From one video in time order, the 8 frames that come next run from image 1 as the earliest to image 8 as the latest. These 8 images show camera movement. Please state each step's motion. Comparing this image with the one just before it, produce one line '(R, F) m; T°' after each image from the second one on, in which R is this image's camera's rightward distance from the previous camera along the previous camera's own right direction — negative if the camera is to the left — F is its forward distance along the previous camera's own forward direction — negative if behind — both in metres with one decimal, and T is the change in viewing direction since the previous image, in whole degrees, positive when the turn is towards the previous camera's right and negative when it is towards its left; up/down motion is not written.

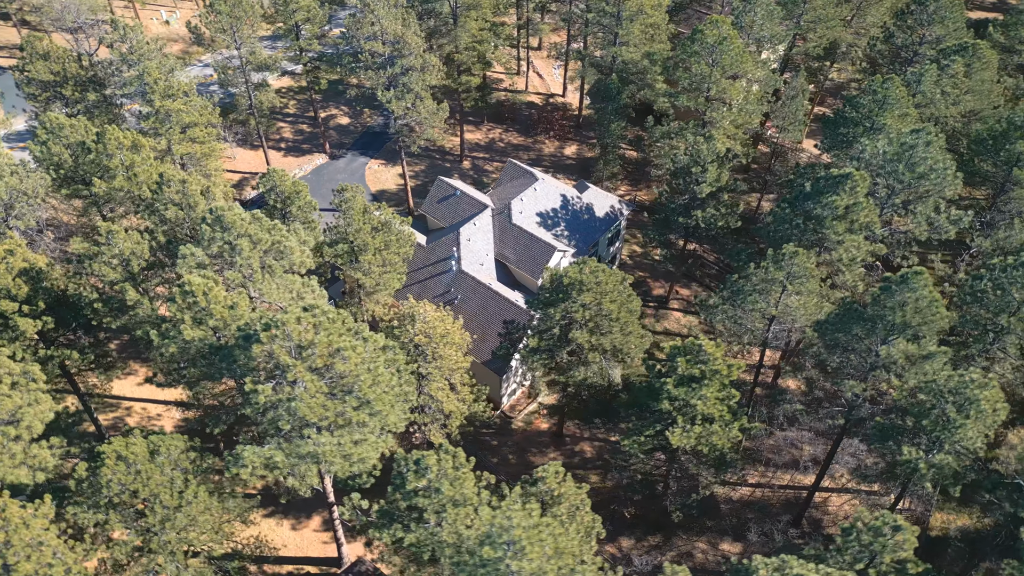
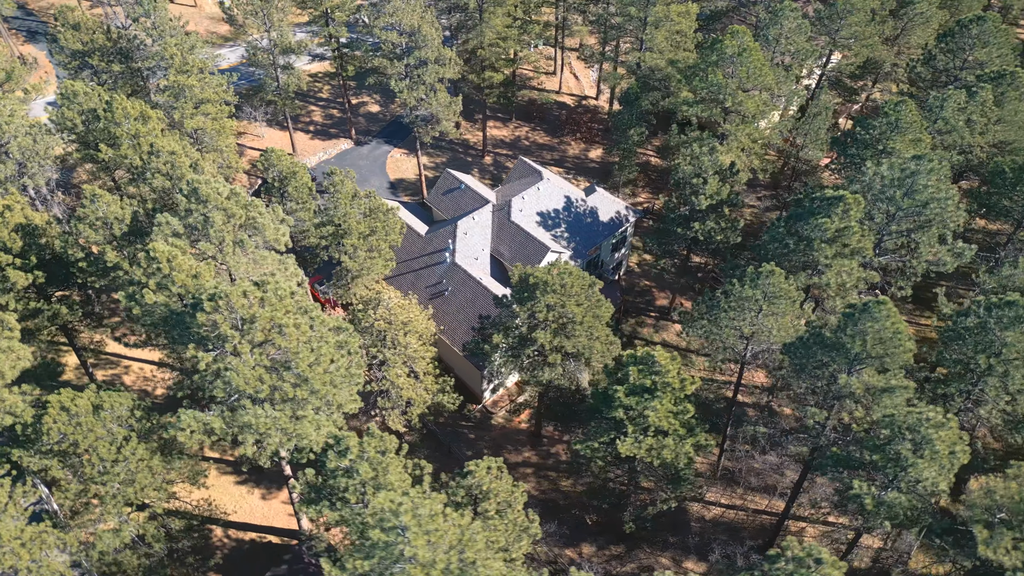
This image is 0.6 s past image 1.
(+3.8, 0.0) m; -5°
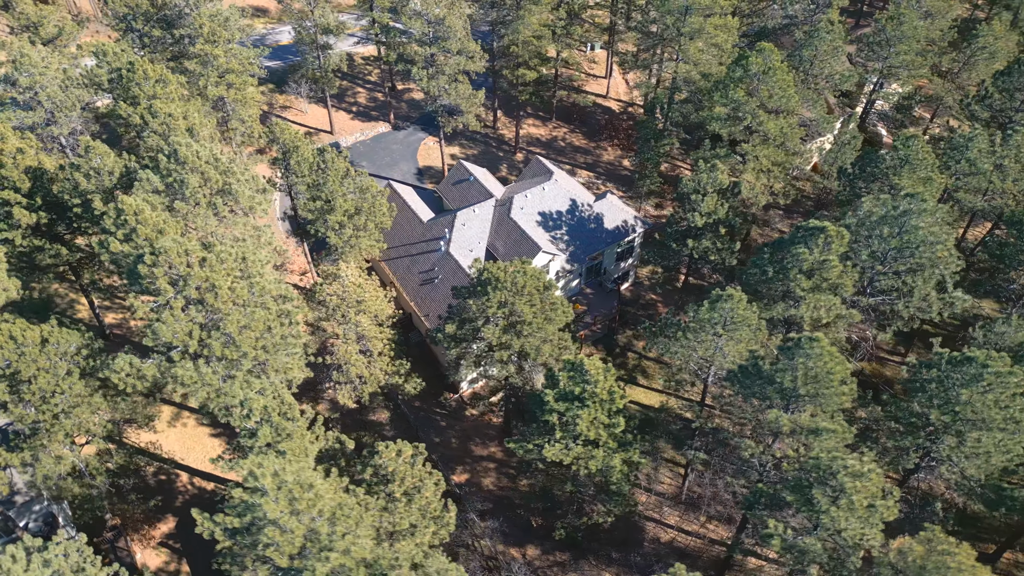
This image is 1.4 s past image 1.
(+5.3, +0.1) m; -7°
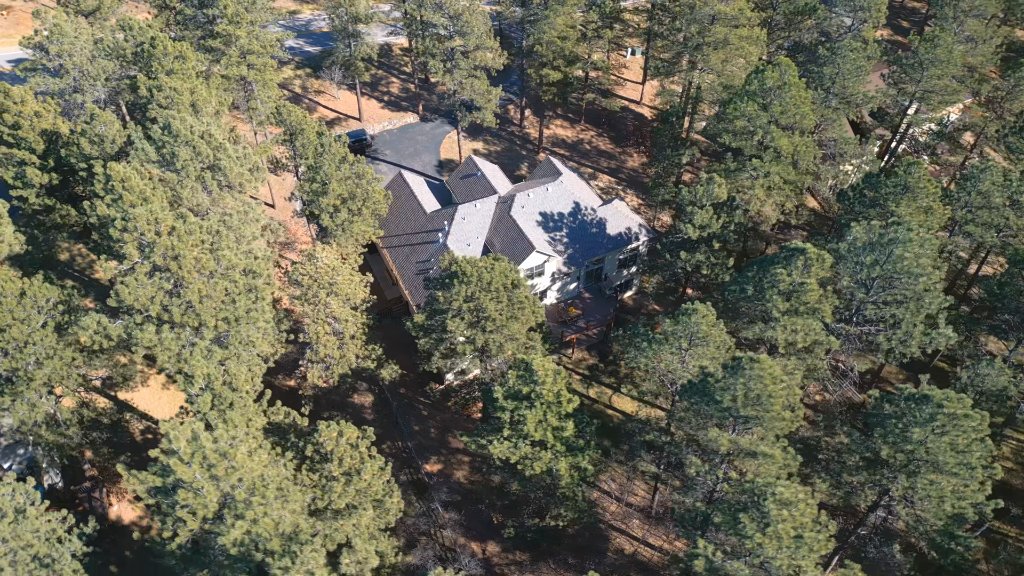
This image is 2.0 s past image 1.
(+3.8, 0.0) m; -5°
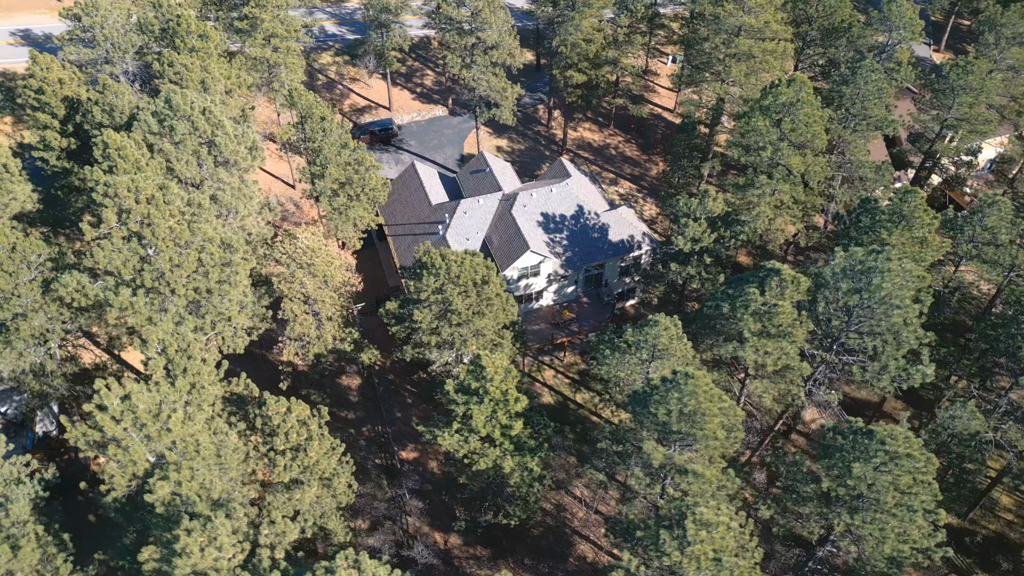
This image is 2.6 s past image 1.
(+3.8, 0.0) m; -5°
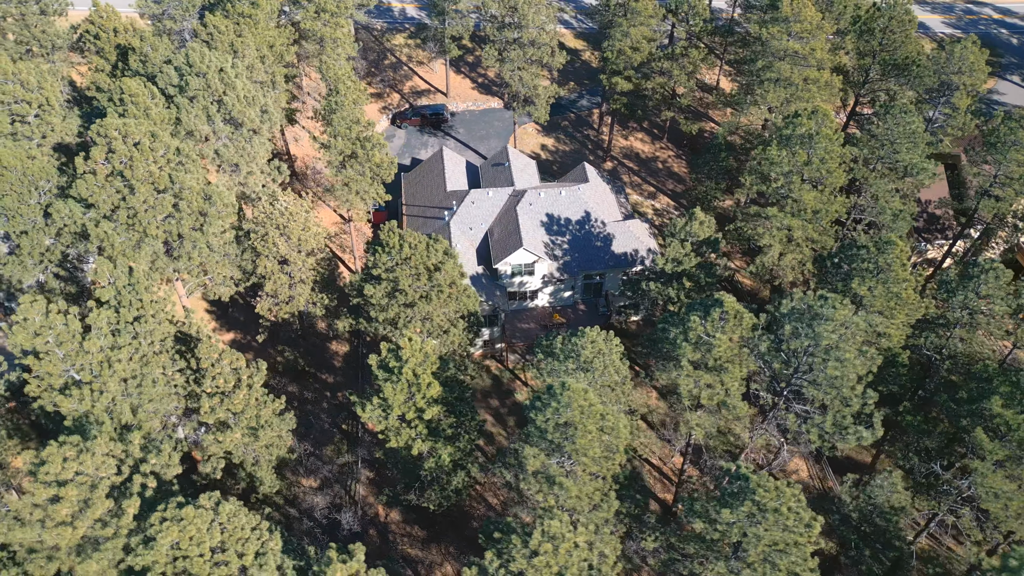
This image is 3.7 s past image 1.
(+6.8, +0.3) m; -9°
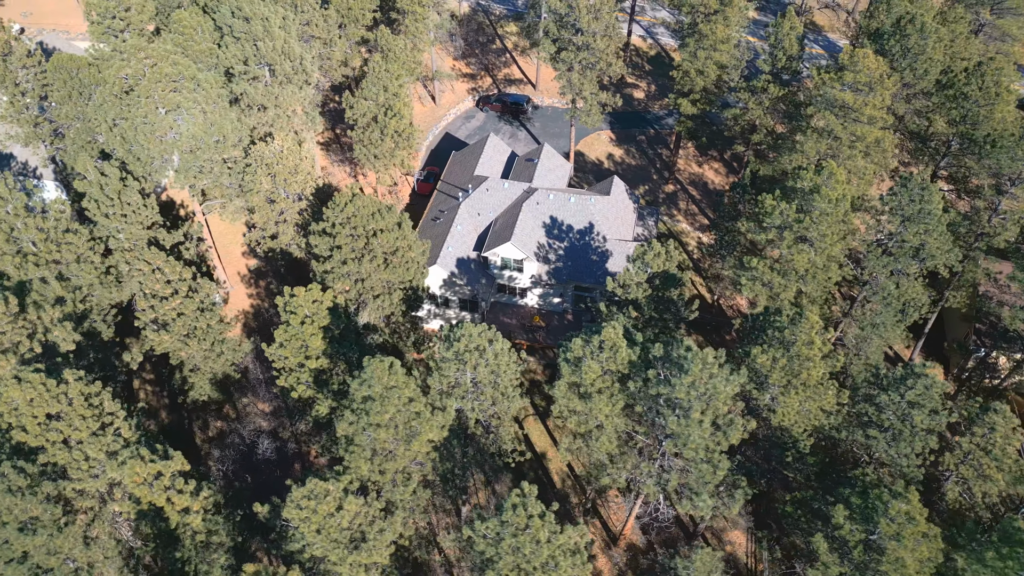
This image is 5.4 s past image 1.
(+10.6, +0.9) m; -13°
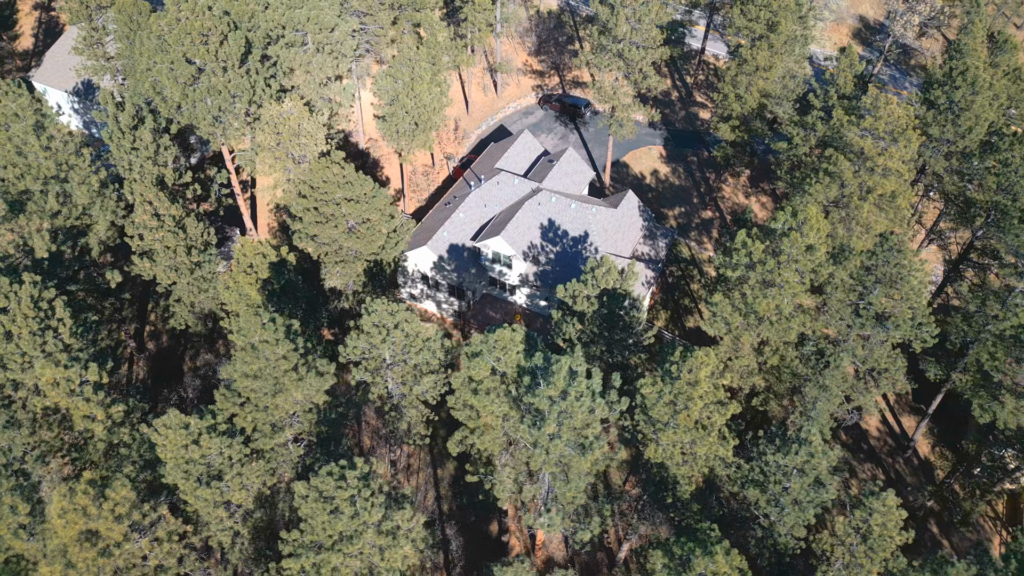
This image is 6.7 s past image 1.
(+8.1, +0.5) m; -10°
